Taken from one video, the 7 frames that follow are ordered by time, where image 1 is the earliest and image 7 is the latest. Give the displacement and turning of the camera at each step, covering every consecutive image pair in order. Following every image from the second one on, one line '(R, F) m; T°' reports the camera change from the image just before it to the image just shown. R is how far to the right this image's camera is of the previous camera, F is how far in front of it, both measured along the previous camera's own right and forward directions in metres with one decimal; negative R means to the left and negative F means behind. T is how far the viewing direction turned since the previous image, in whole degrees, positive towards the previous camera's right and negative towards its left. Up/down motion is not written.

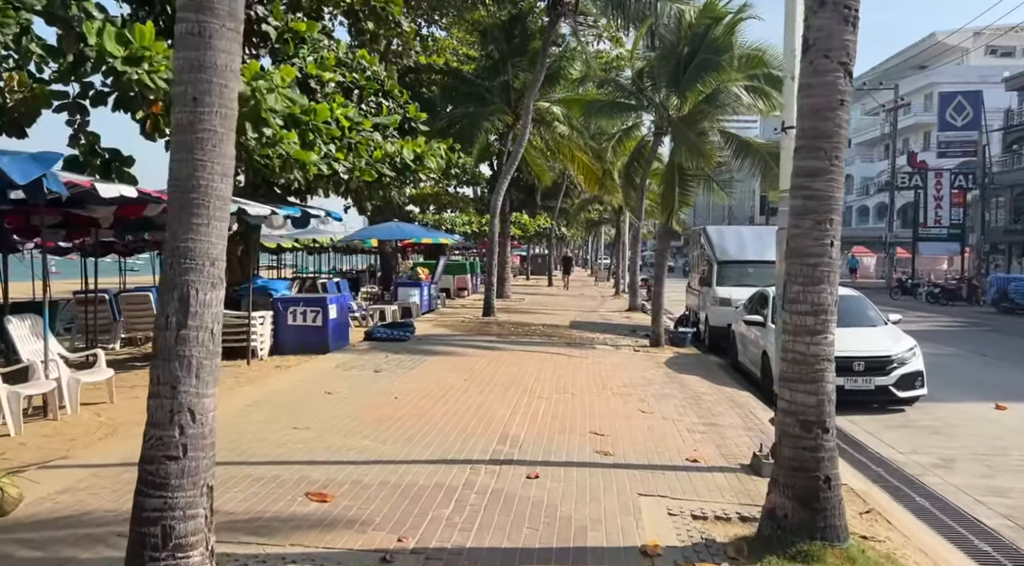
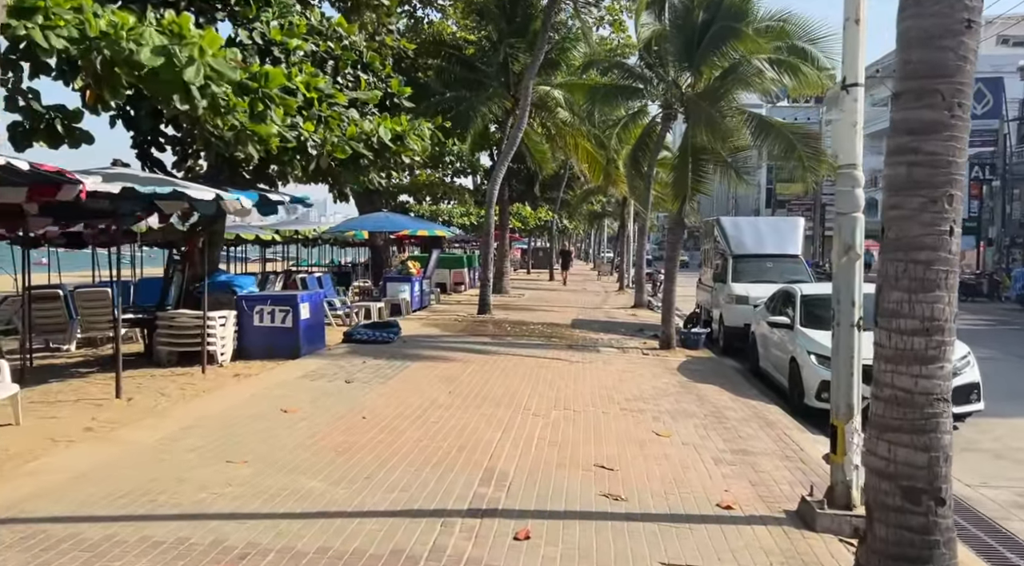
(+0.1, +1.4) m; 0°
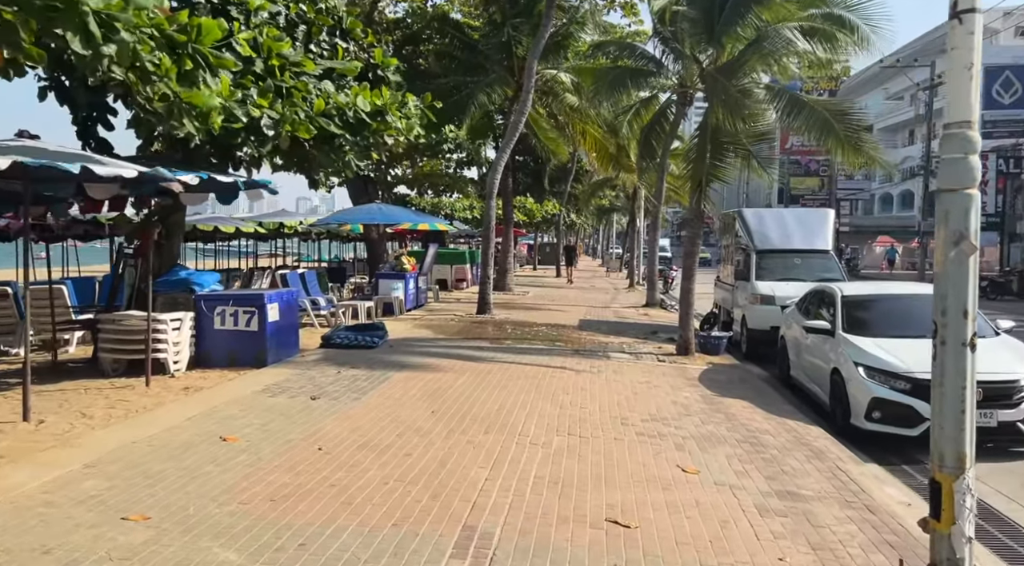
(+0.1, +1.4) m; -1°
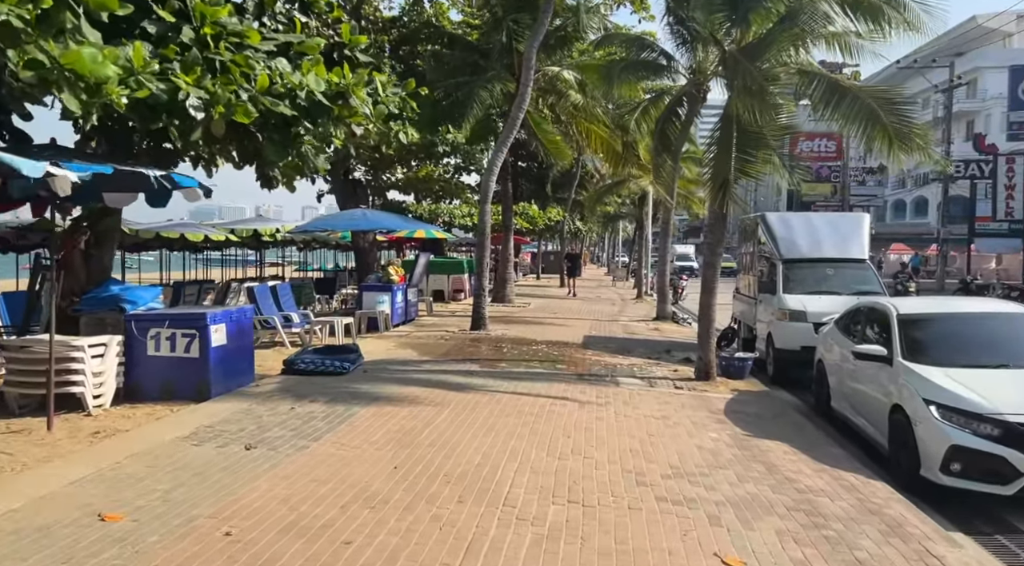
(+0.2, +1.5) m; 0°
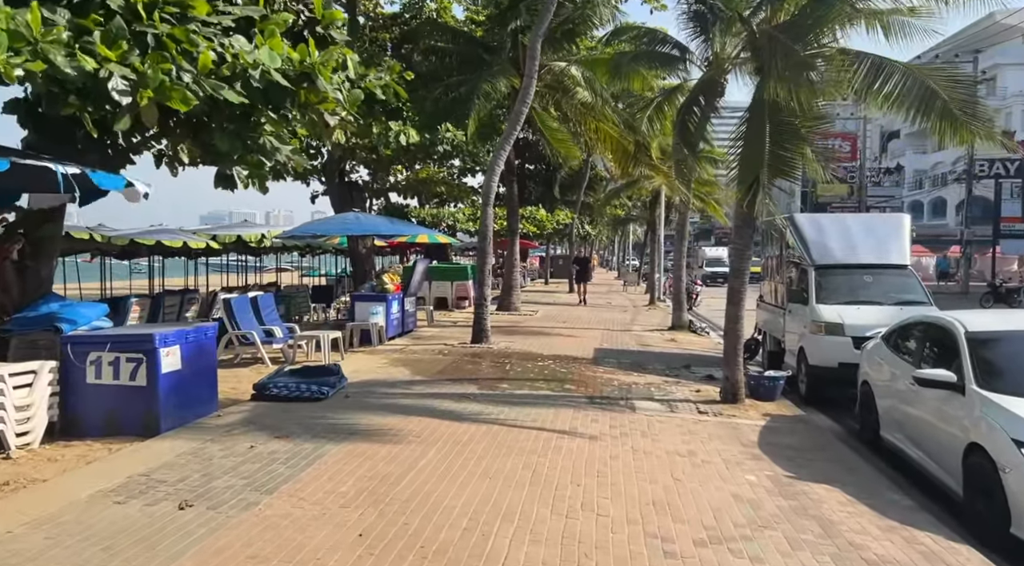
(+0.1, +1.1) m; -1°
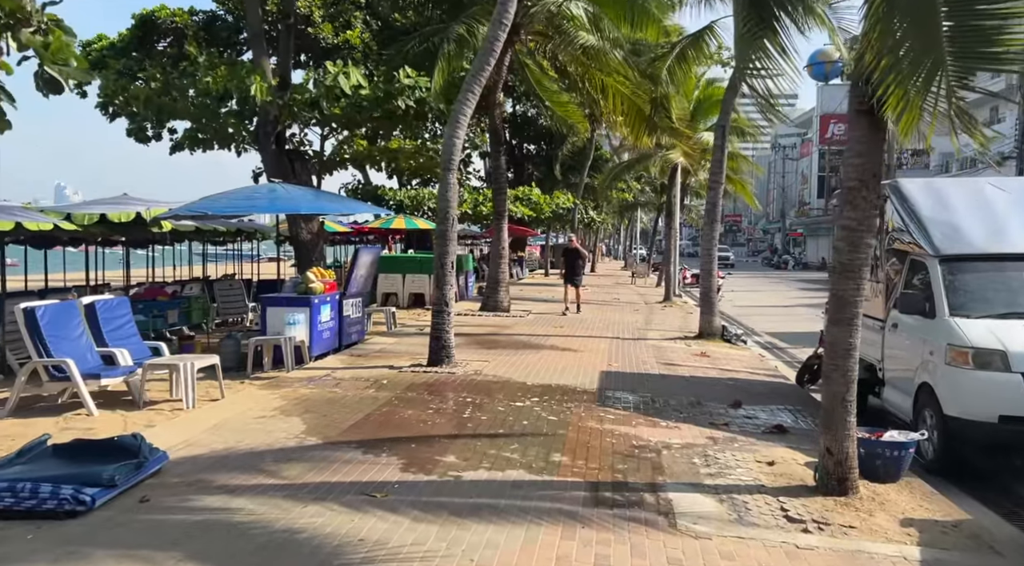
(+0.4, +3.9) m; 0°
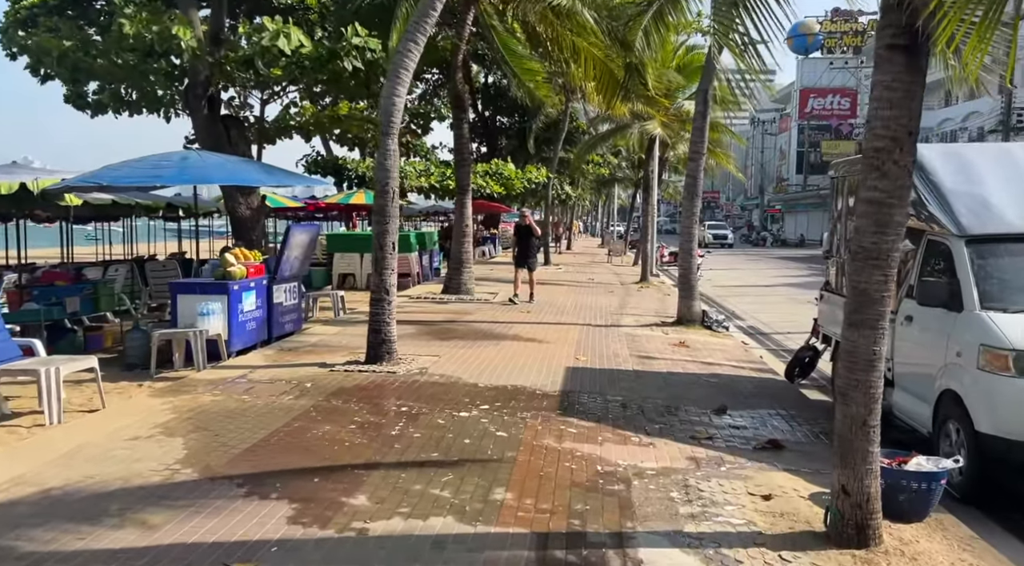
(+0.3, +1.3) m; +2°
